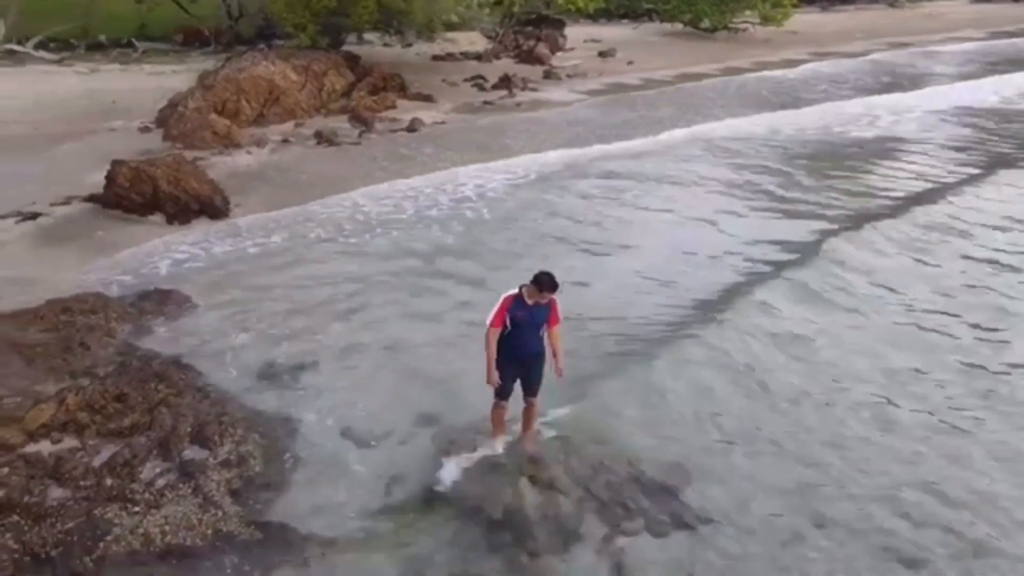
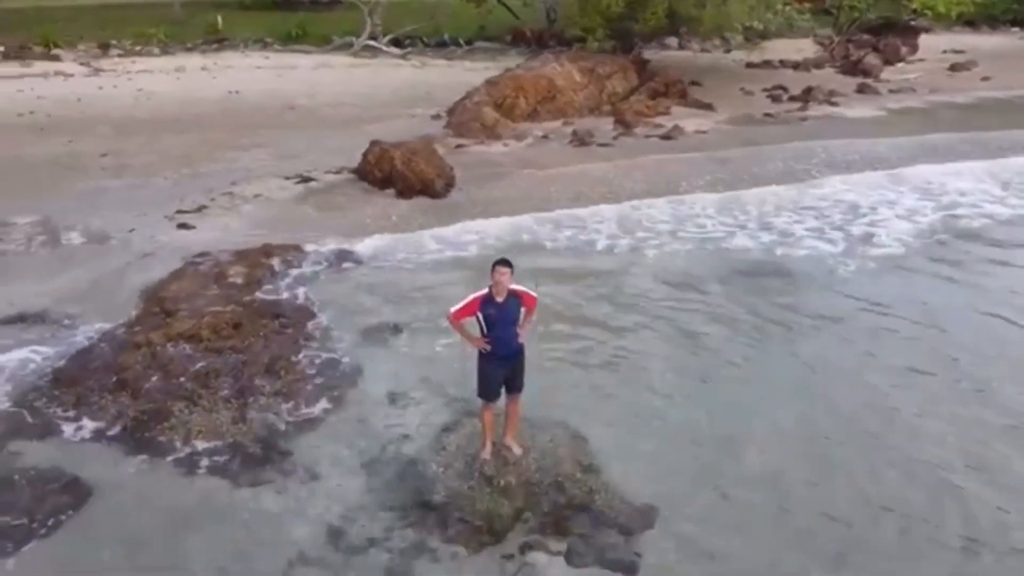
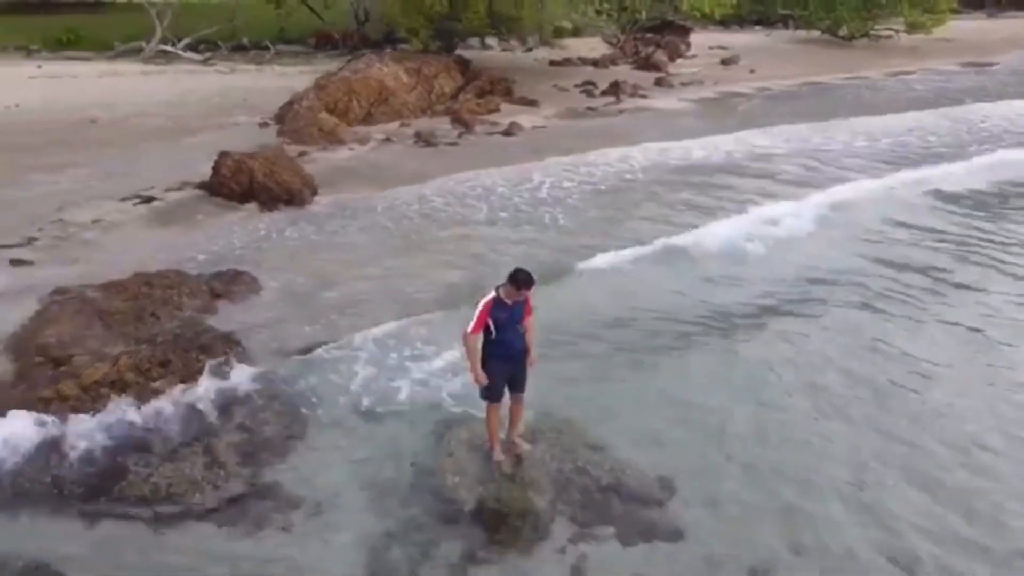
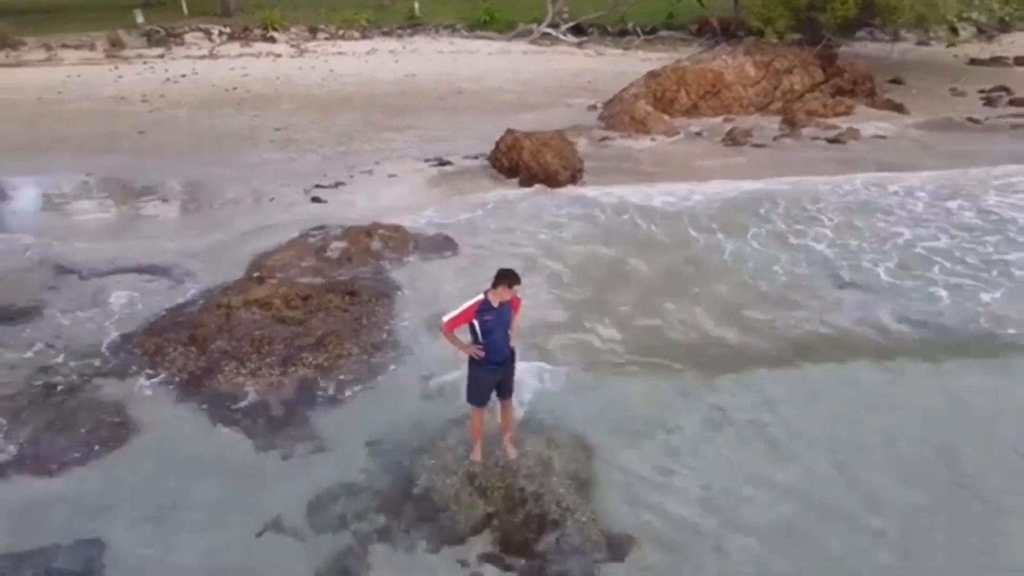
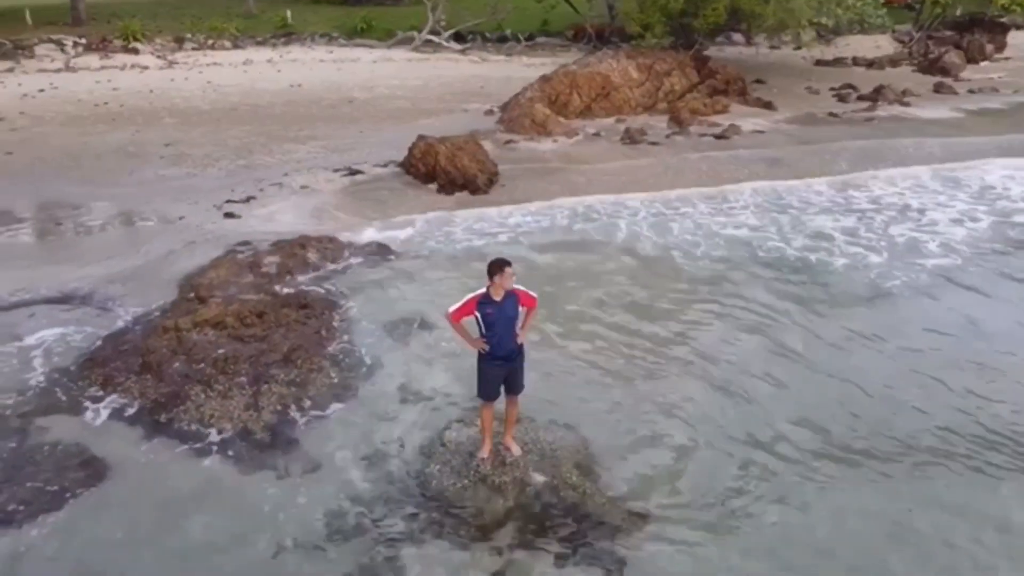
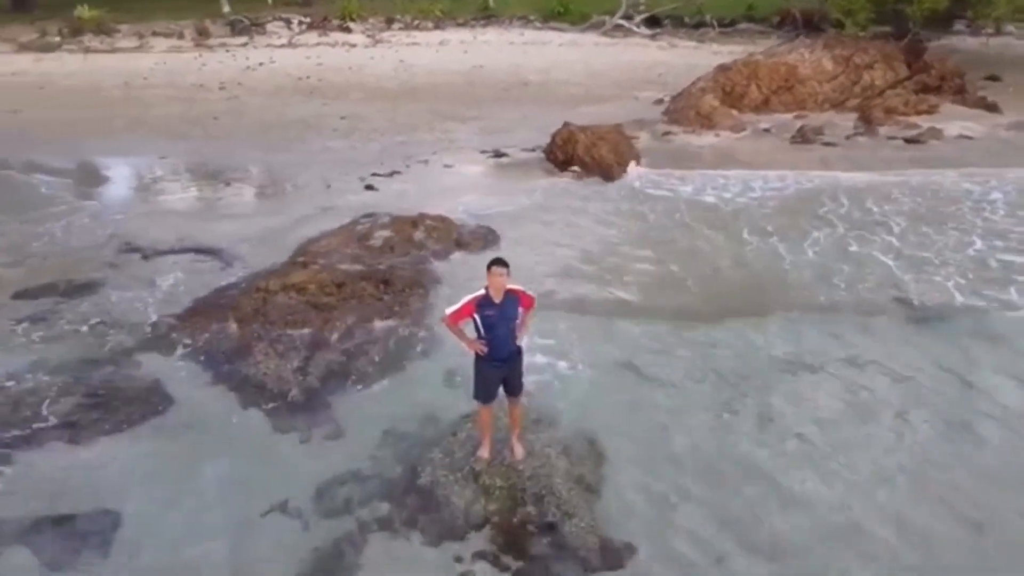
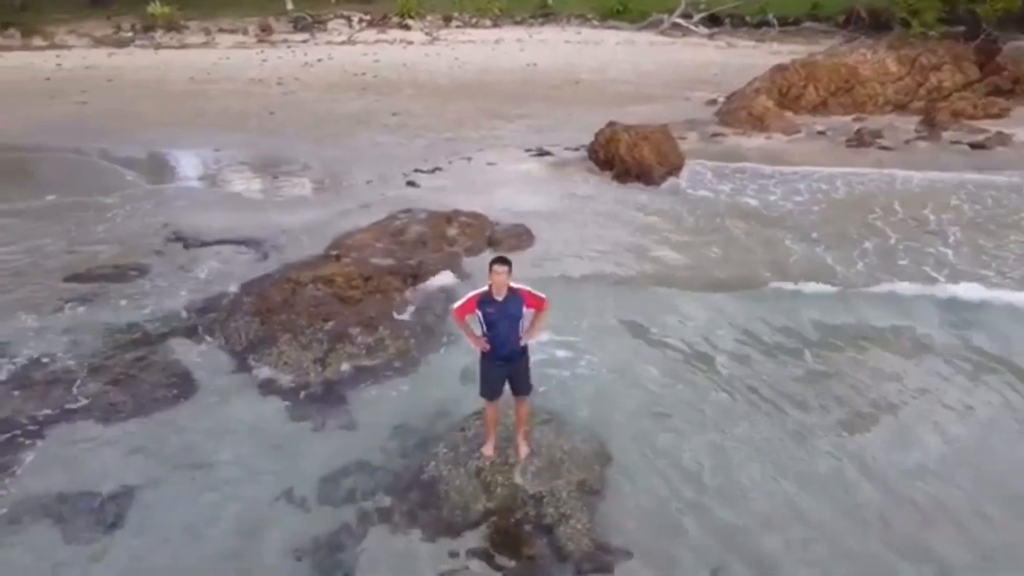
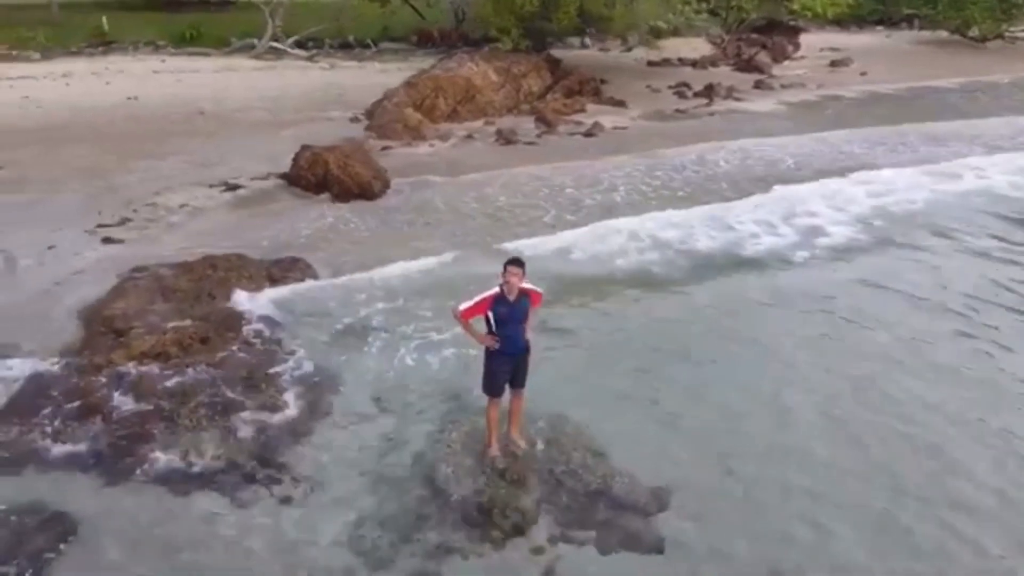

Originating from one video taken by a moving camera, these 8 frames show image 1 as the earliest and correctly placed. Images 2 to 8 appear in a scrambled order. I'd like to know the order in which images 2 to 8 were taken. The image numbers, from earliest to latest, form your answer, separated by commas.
3, 8, 2, 5, 4, 6, 7
